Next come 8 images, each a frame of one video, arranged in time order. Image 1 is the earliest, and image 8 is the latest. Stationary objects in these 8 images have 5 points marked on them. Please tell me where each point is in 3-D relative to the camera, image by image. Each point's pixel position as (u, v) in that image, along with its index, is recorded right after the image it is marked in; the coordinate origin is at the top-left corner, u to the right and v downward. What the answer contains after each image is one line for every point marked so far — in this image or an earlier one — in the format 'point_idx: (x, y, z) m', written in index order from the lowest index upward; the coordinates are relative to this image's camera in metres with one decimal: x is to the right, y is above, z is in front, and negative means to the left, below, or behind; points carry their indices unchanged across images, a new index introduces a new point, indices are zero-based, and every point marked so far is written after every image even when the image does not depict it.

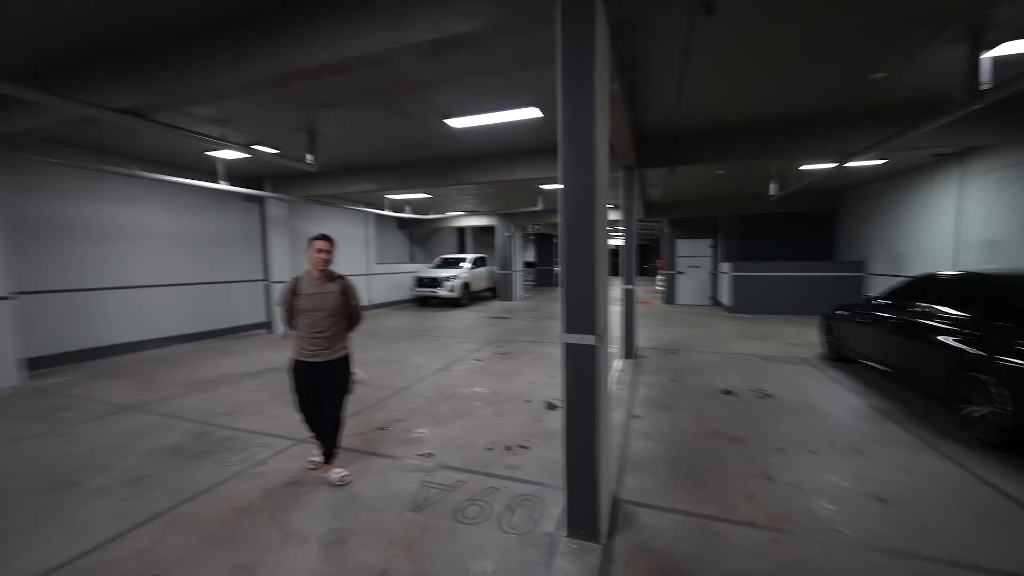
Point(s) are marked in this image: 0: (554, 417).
0: (+0.5, -1.4, +4.2) m
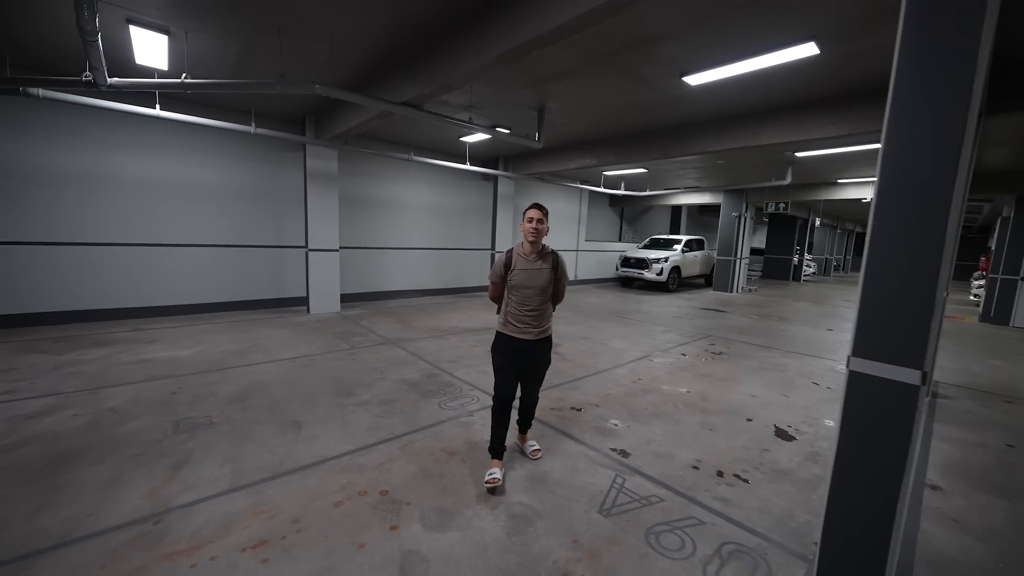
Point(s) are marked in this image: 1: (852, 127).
0: (+2.3, -1.3, +3.3) m
1: (+4.5, +2.1, +5.2) m
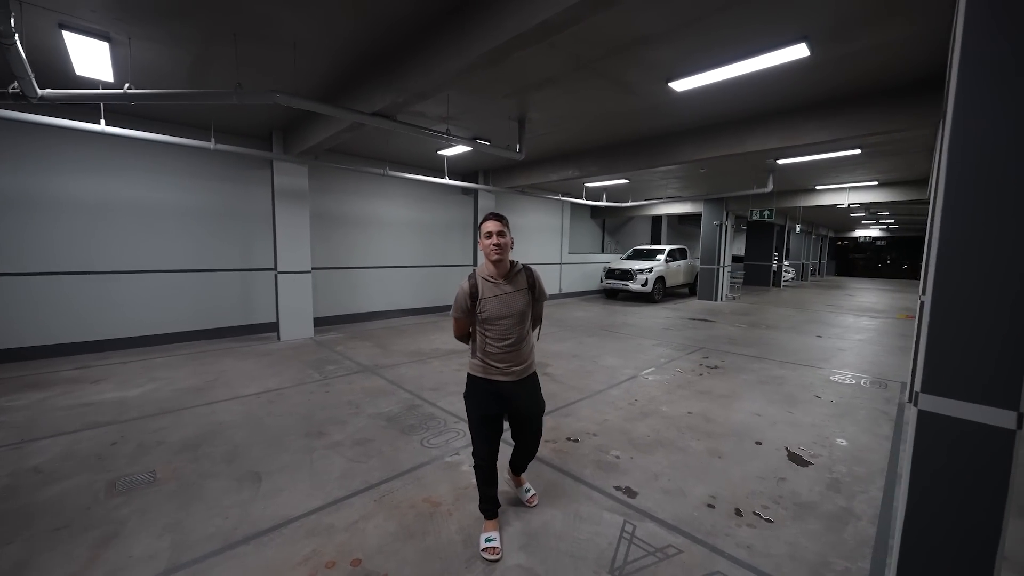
0: (+2.2, -1.4, +3.0) m
1: (+4.2, +2.0, +5.1) m
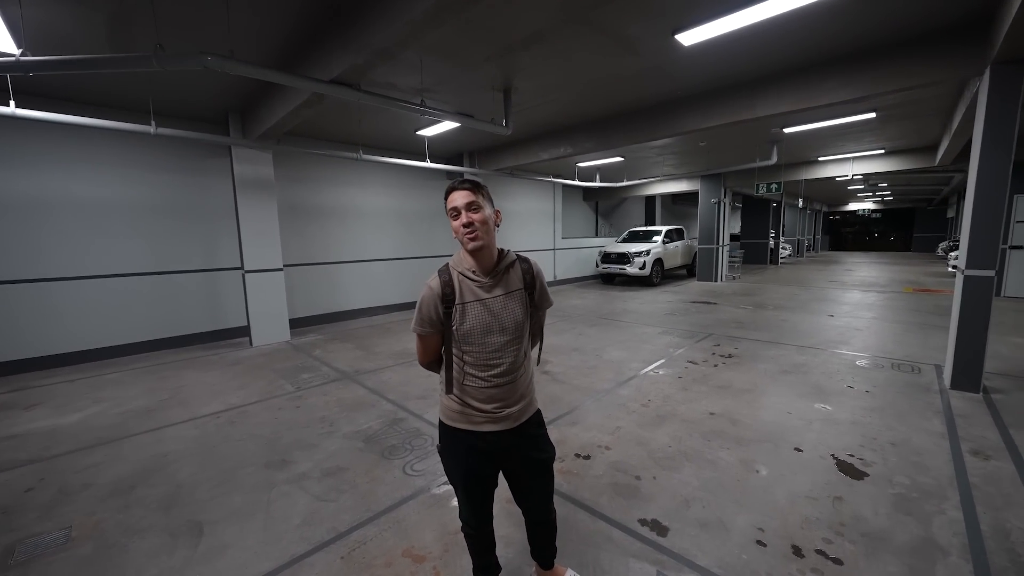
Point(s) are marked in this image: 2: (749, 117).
0: (+2.2, -1.3, +2.5) m
1: (+4.0, +2.3, +4.5) m
2: (+3.2, +2.3, +5.3) m
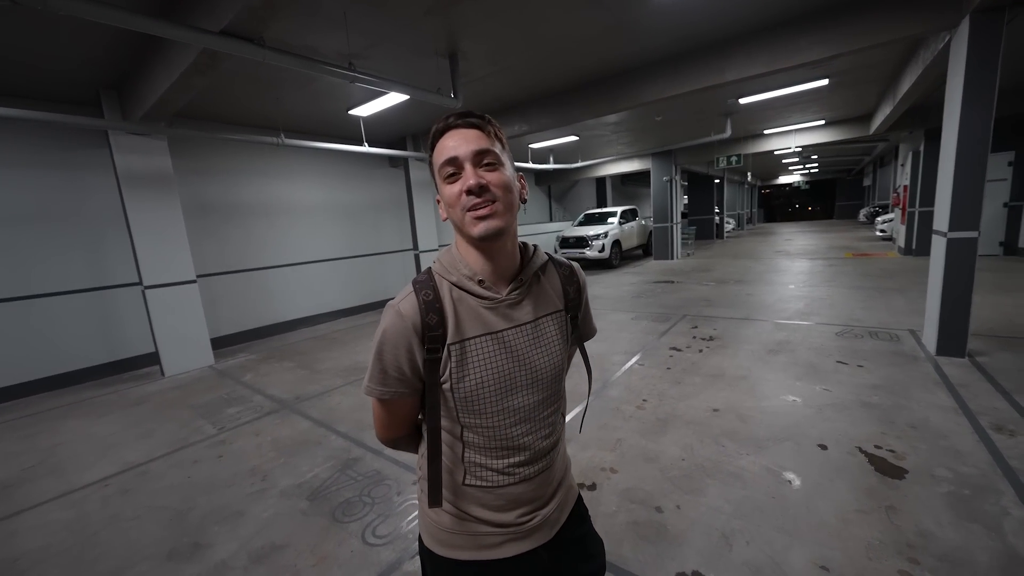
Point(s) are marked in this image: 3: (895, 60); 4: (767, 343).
0: (+2.2, -1.1, +2.2) m
1: (+3.5, +2.6, +4.3) m
2: (+2.5, +2.6, +4.9) m
3: (+5.6, +3.4, +5.8) m
4: (+3.1, -0.7, +4.8) m
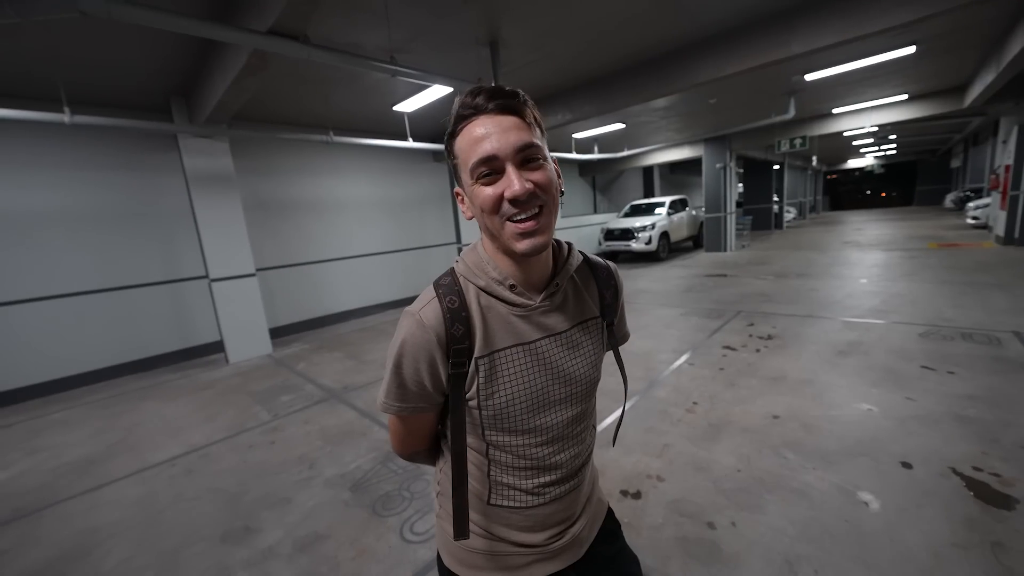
0: (+2.4, -1.1, +1.8) m
1: (+3.9, +2.6, +3.7) m
2: (+3.0, +2.6, +4.5) m
3: (+6.2, +3.4, +5.0) m
4: (+3.5, -0.6, +4.3) m
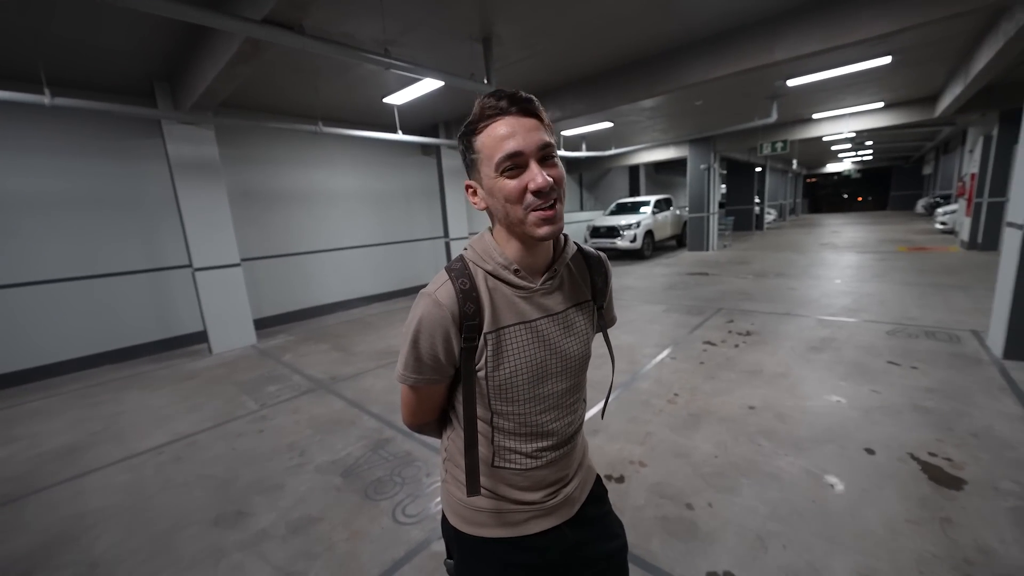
0: (+2.4, -1.1, +2.0) m
1: (+3.8, +2.6, +3.9) m
2: (+3.0, +2.6, +4.6) m
3: (+6.1, +3.4, +5.3) m
4: (+3.4, -0.6, +4.6) m
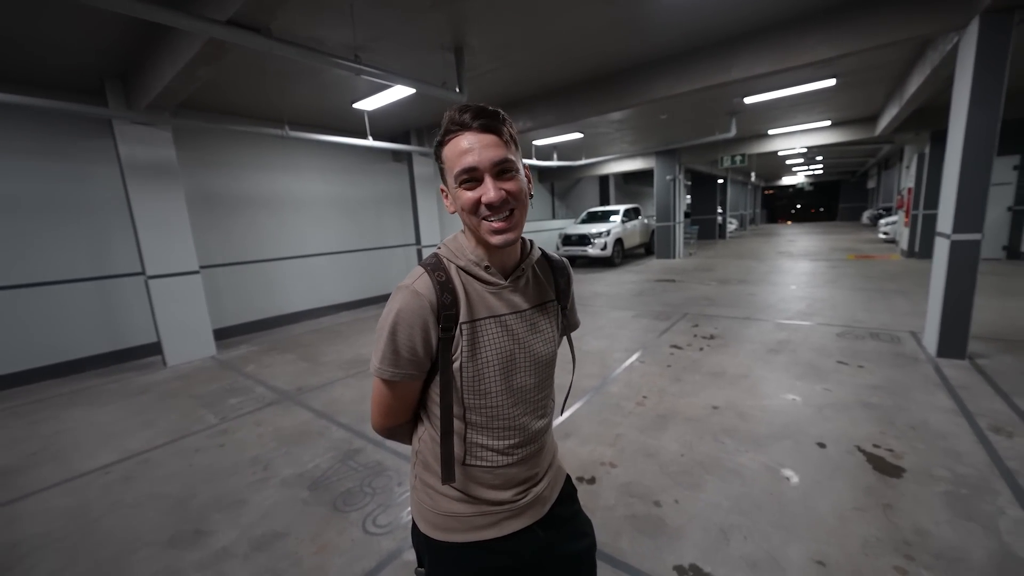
0: (+2.2, -1.1, +2.2) m
1: (+3.5, +2.6, +4.3) m
2: (+2.6, +2.6, +4.9) m
3: (+5.7, +3.3, +5.8) m
4: (+3.1, -0.7, +4.8) m
